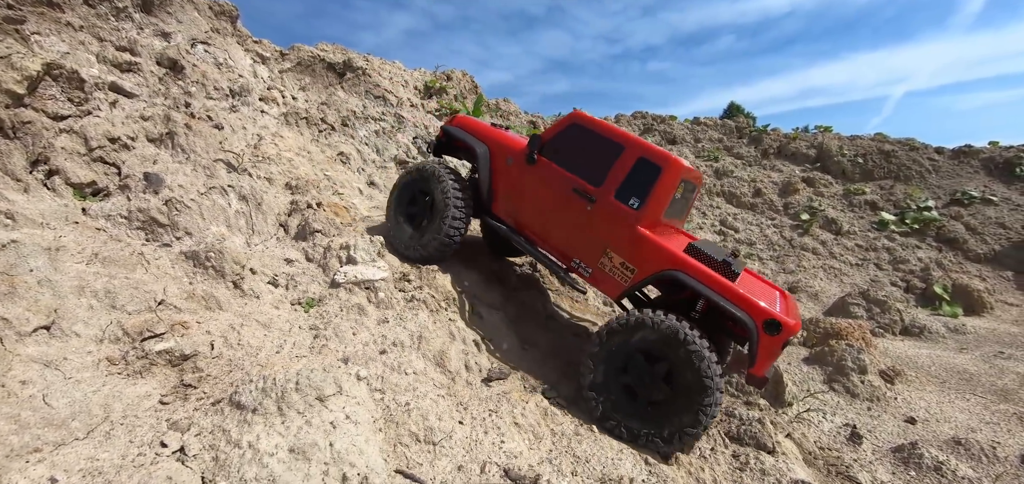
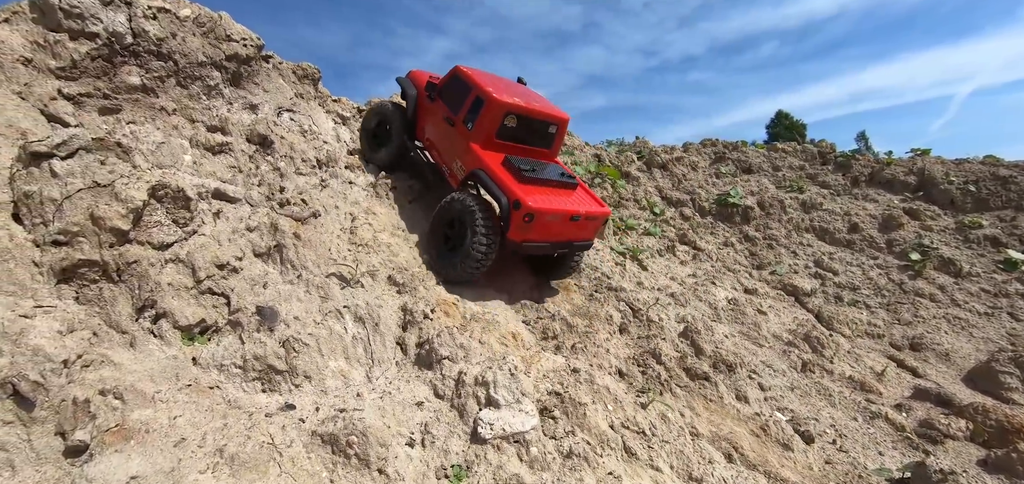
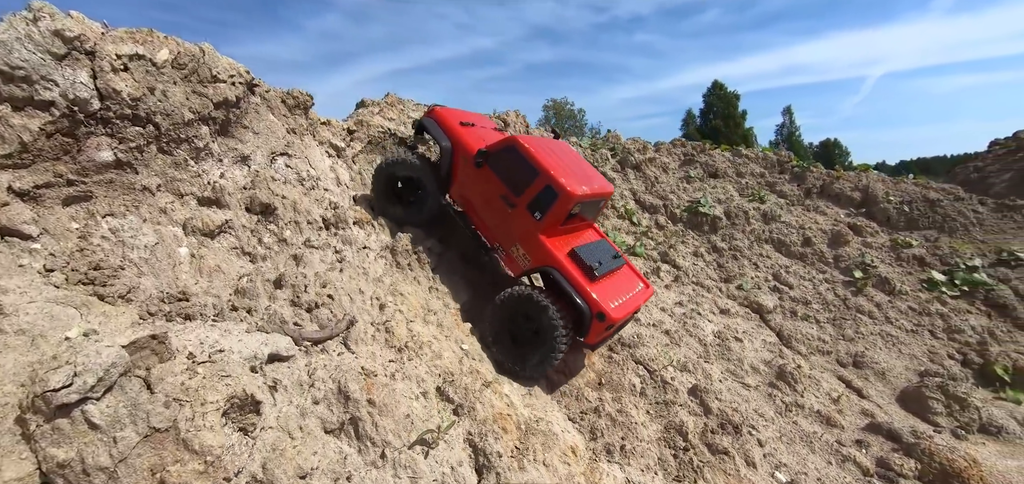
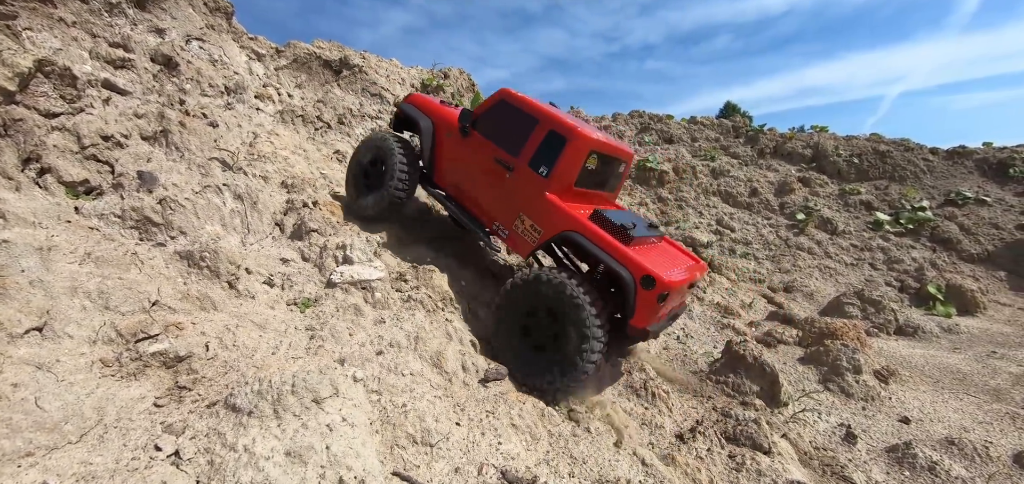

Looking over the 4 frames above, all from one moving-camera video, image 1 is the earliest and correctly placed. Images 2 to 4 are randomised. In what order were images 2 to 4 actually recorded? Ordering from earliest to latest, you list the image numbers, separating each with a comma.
4, 2, 3
